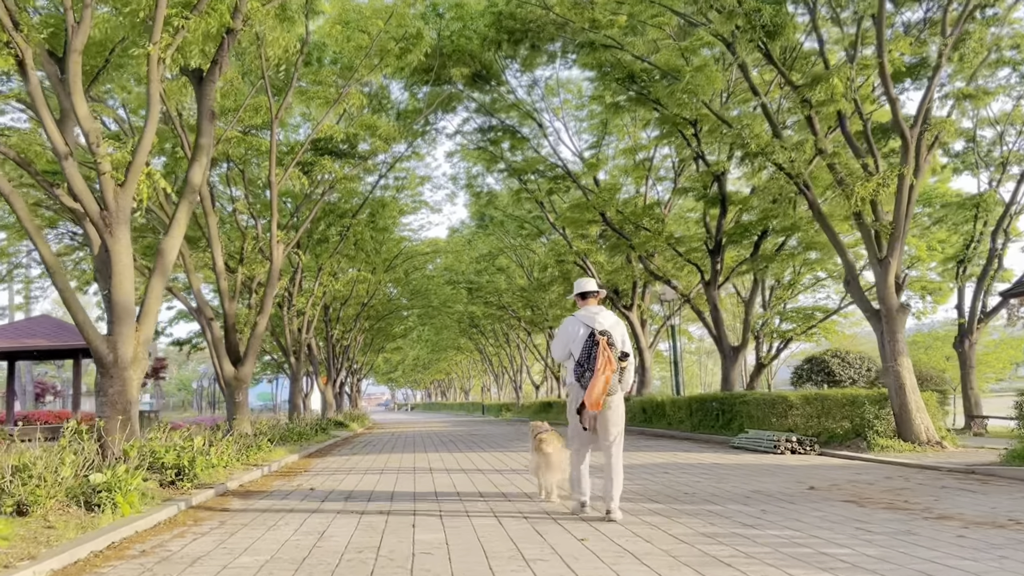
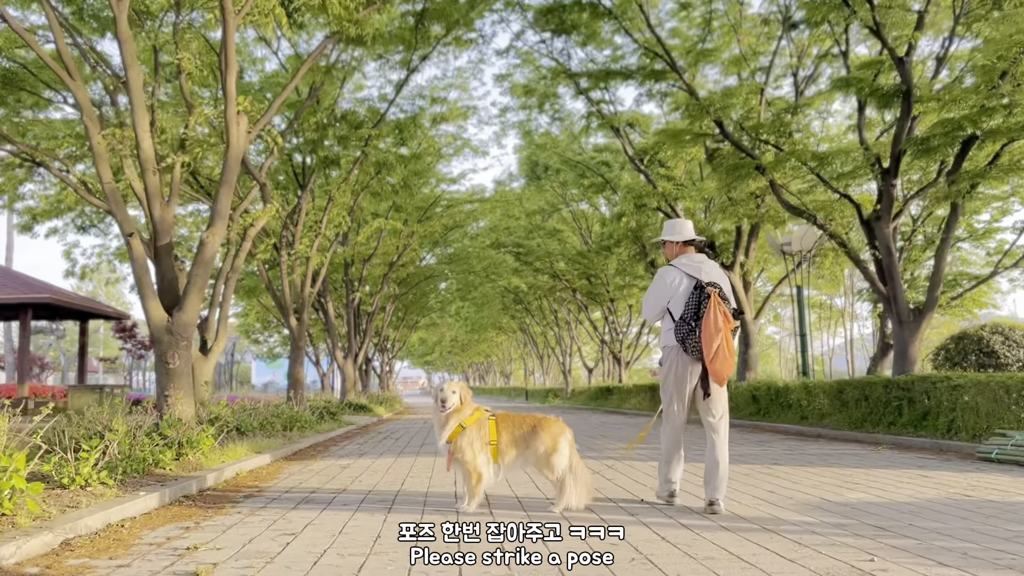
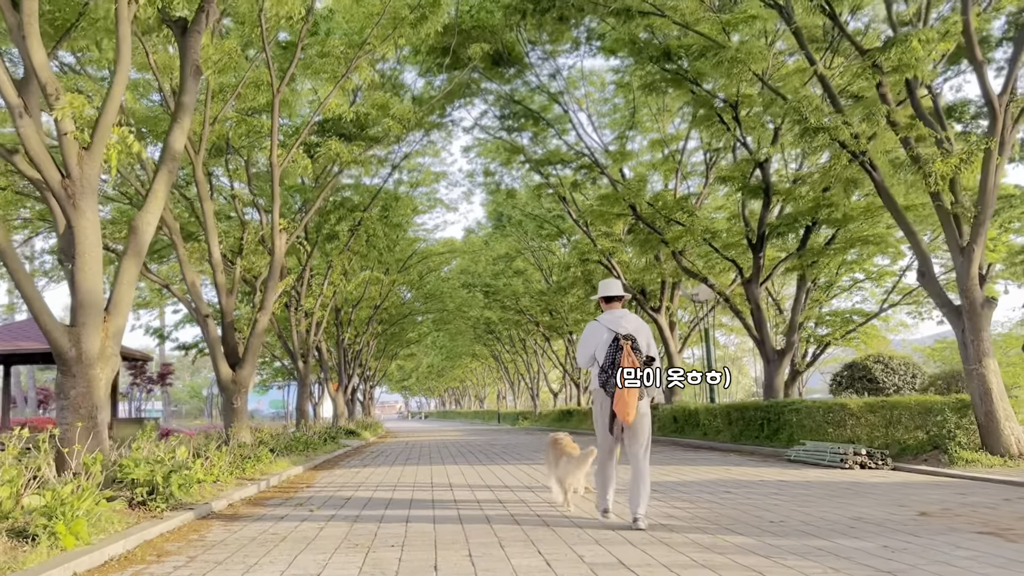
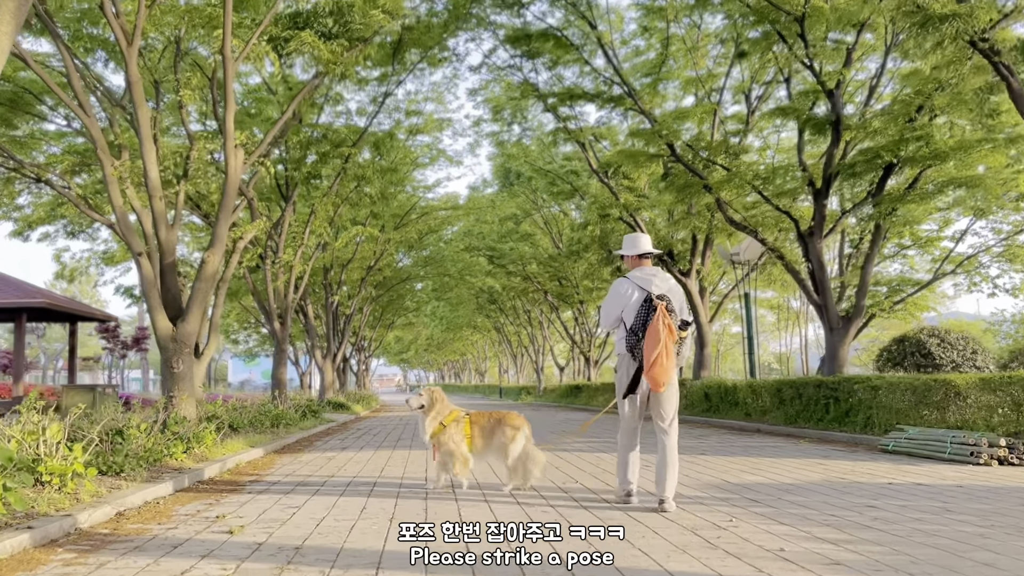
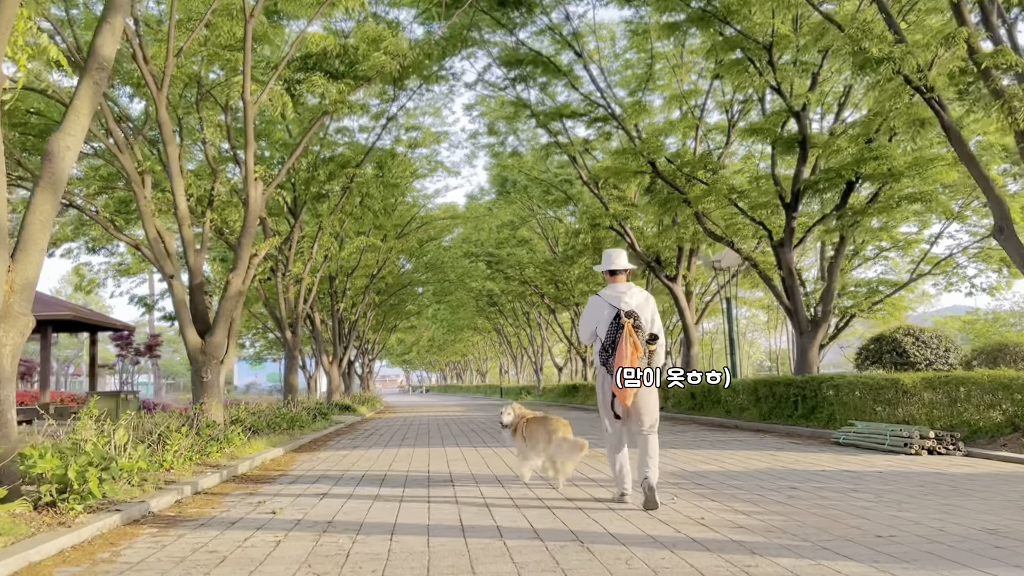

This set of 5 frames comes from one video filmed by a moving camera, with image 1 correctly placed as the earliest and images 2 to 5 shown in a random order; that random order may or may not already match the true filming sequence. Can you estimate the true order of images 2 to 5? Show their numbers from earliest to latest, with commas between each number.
3, 5, 4, 2
